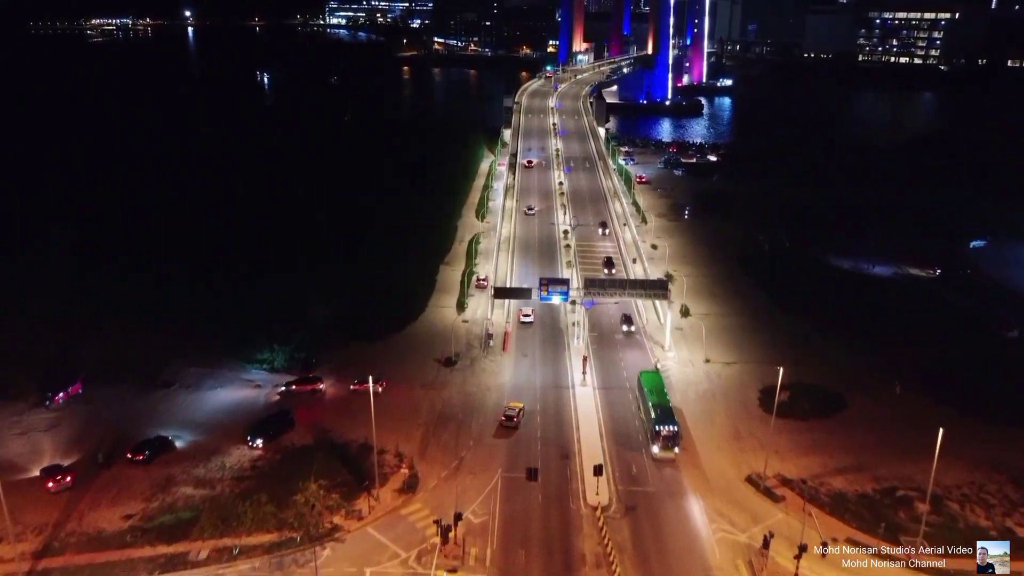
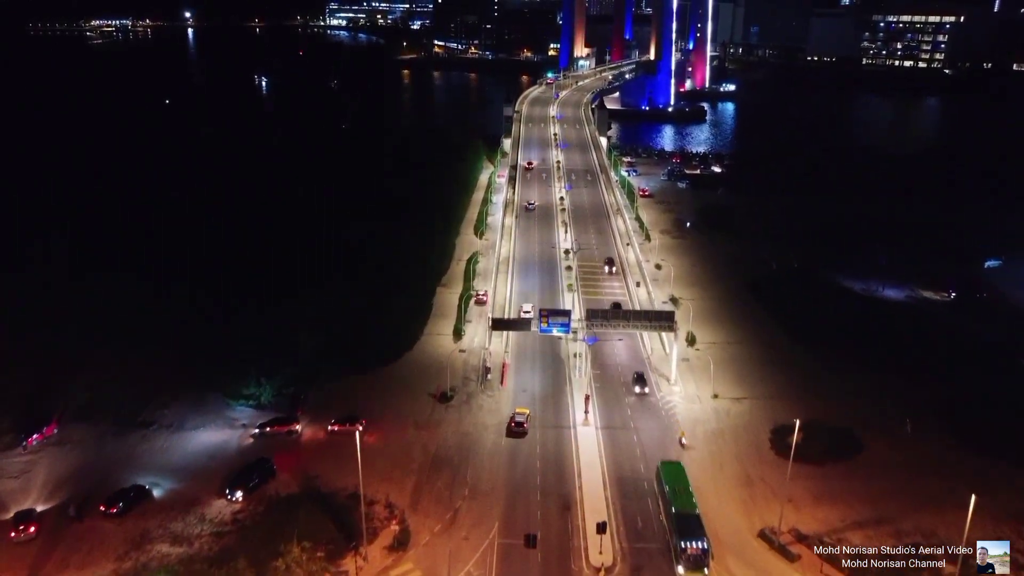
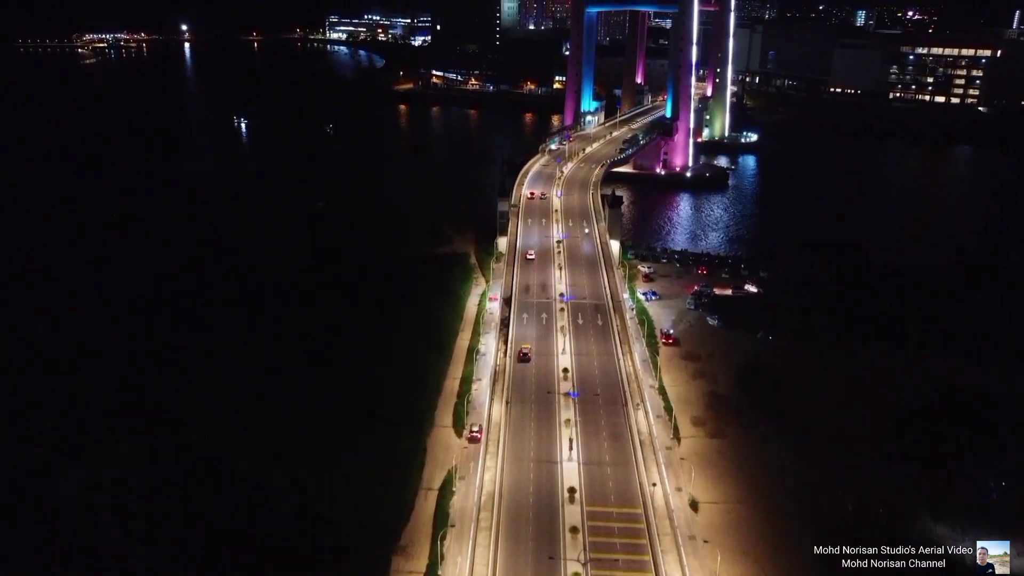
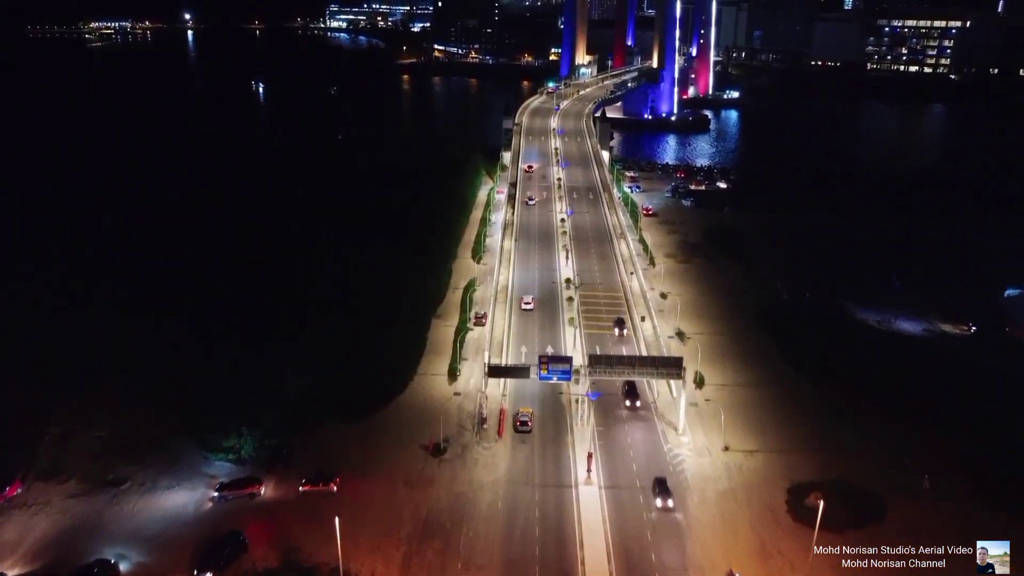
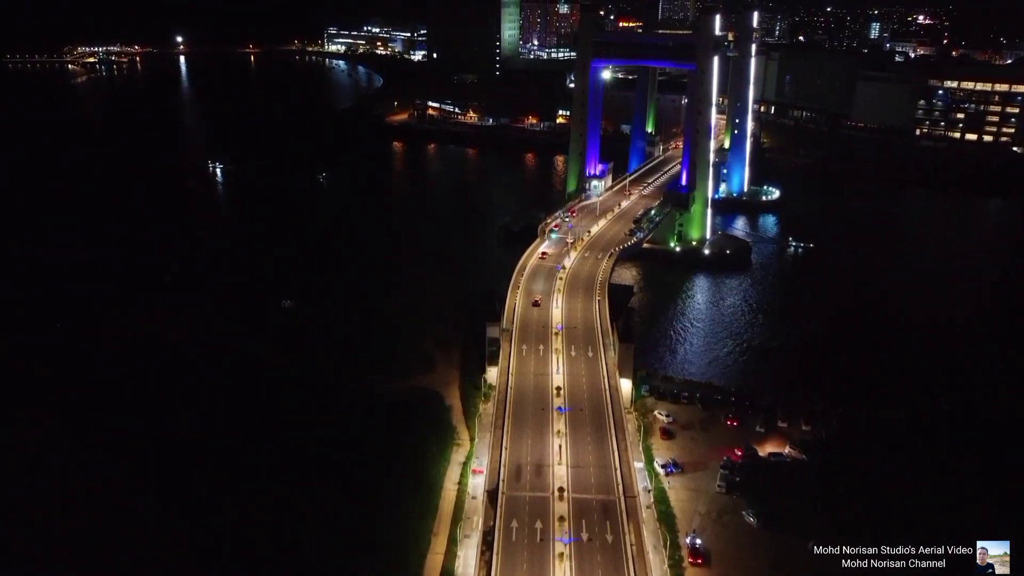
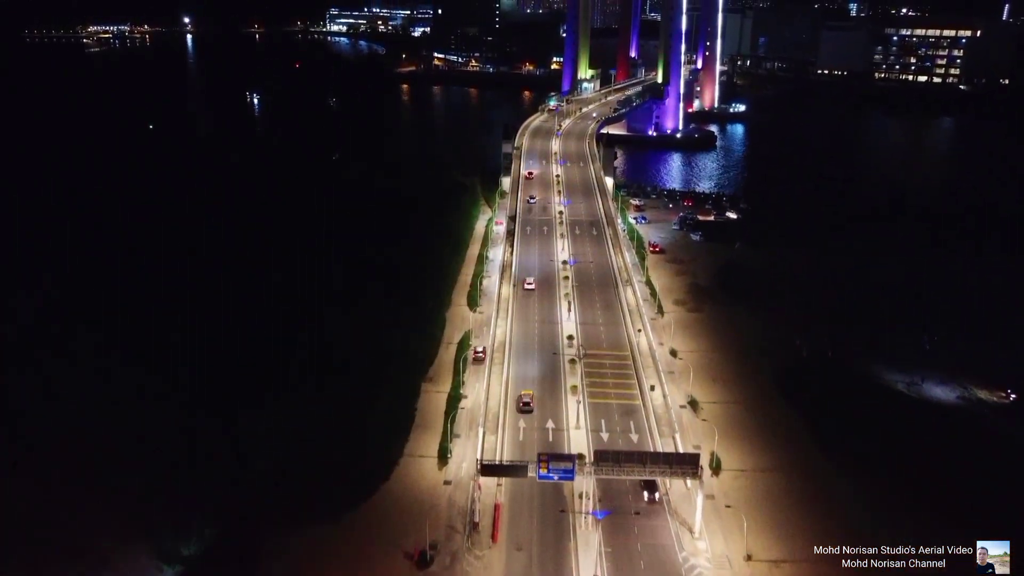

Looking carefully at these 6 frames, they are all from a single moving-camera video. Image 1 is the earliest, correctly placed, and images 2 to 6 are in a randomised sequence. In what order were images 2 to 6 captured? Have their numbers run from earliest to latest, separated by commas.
2, 4, 6, 3, 5
